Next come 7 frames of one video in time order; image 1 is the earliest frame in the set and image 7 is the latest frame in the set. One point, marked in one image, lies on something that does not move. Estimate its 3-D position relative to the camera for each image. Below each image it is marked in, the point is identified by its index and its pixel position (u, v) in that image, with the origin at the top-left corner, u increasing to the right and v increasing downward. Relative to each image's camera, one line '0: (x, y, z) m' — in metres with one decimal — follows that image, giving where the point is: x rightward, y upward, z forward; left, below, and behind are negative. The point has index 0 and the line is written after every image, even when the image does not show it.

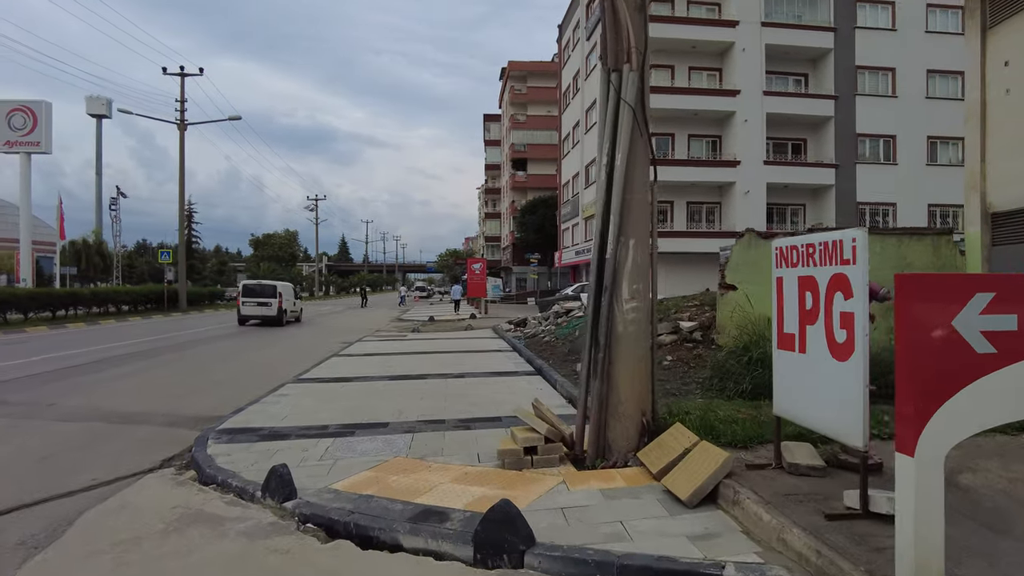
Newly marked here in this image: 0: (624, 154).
0: (+0.8, +0.9, +4.6) m
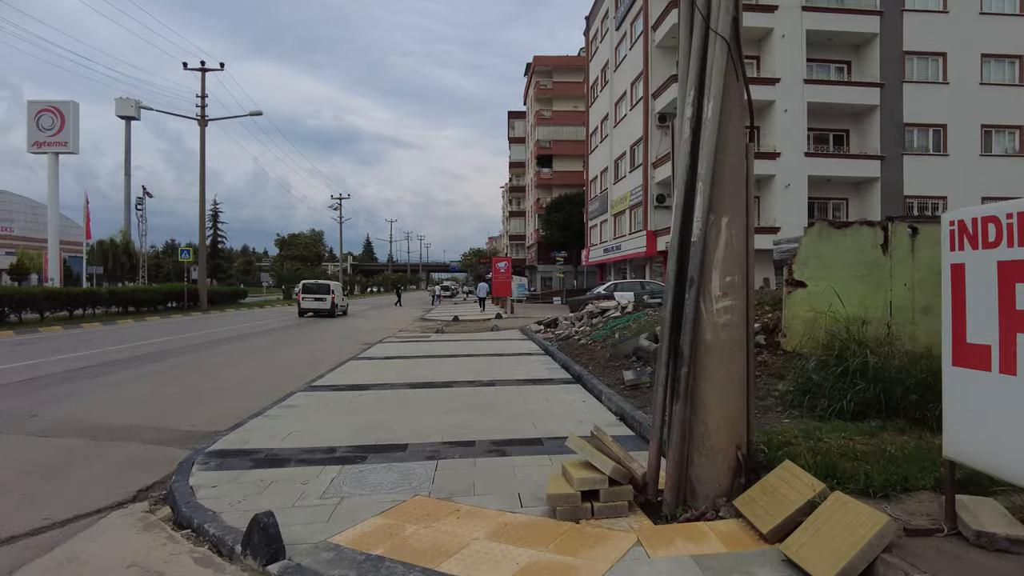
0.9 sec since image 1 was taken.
0: (+1.1, +1.0, +3.5) m
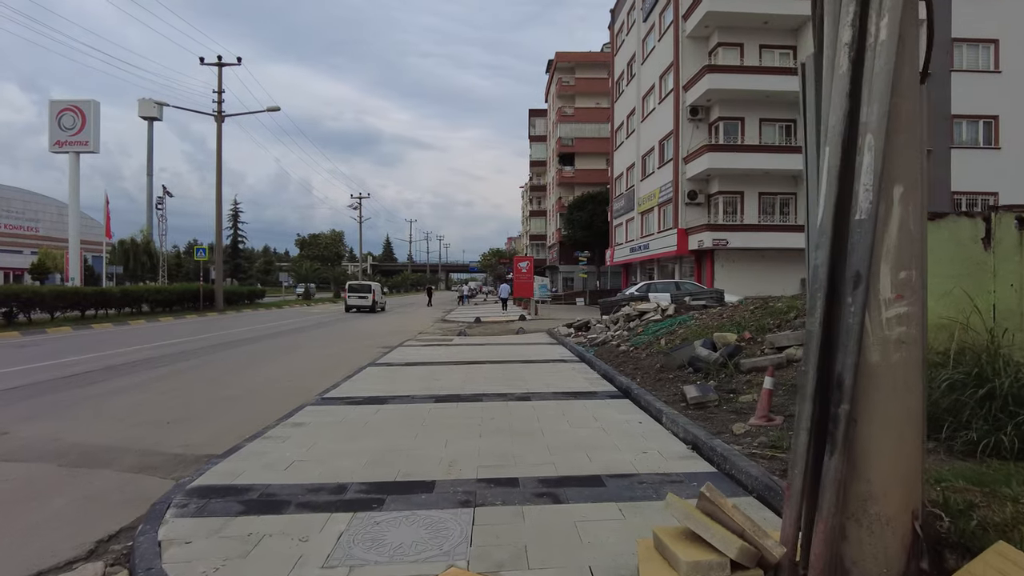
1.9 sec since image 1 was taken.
0: (+1.4, +1.0, +2.4) m
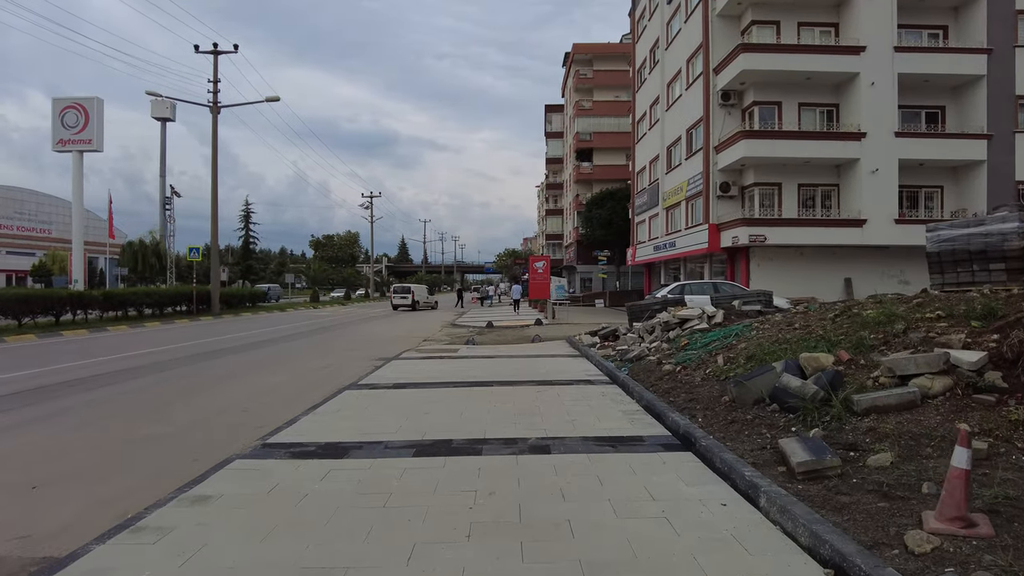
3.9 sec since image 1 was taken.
0: (+1.3, +0.9, +0.2) m
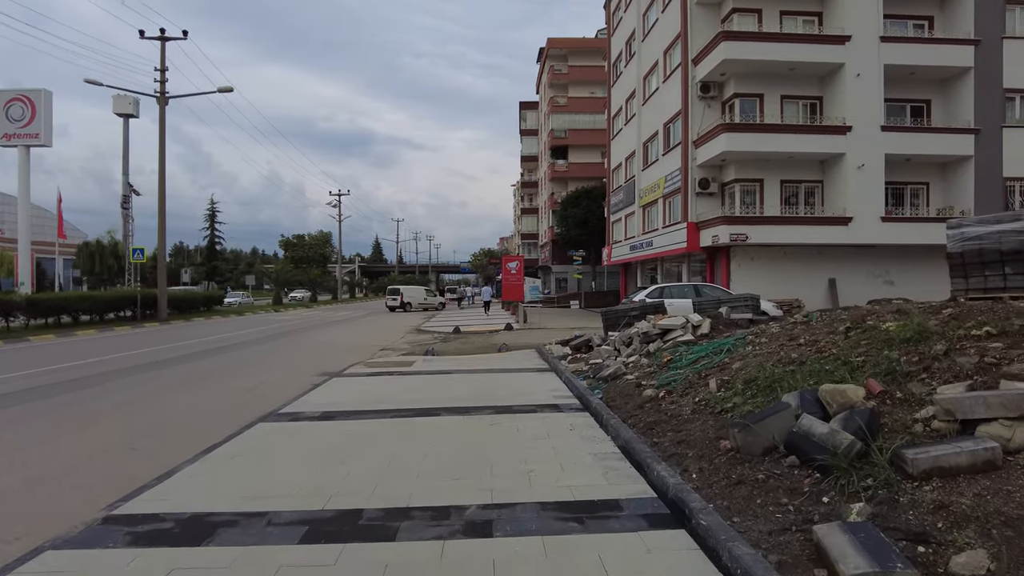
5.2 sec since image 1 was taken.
0: (+1.1, +0.8, -1.2) m
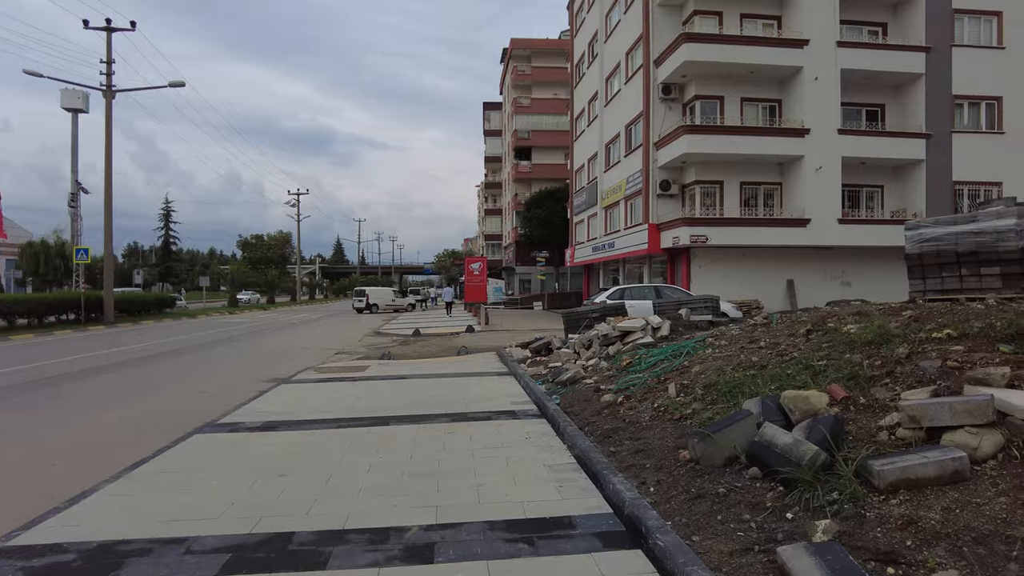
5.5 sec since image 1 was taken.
0: (+1.0, +0.8, -1.5) m
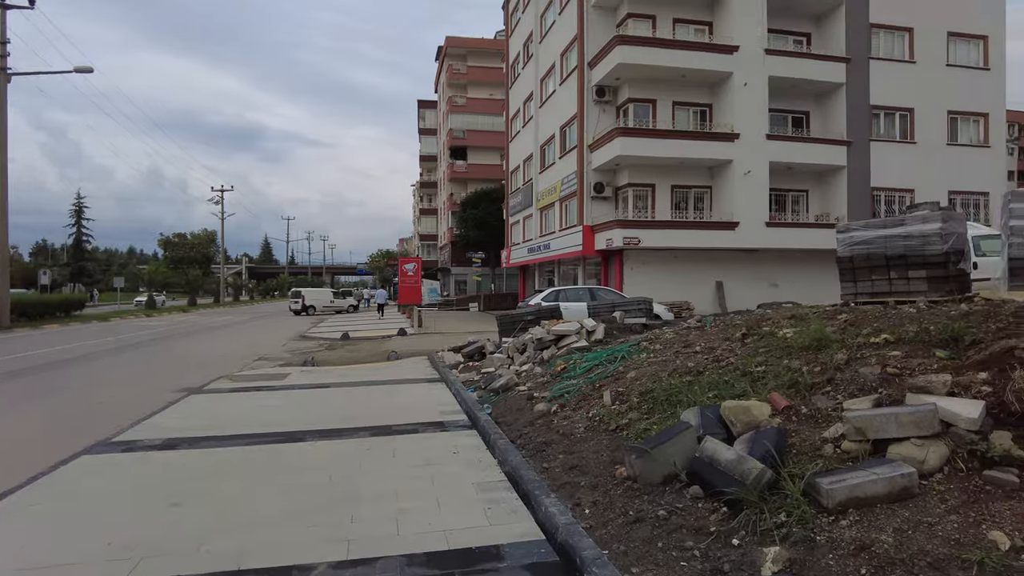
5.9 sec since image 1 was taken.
0: (+1.1, +0.8, -1.8) m
